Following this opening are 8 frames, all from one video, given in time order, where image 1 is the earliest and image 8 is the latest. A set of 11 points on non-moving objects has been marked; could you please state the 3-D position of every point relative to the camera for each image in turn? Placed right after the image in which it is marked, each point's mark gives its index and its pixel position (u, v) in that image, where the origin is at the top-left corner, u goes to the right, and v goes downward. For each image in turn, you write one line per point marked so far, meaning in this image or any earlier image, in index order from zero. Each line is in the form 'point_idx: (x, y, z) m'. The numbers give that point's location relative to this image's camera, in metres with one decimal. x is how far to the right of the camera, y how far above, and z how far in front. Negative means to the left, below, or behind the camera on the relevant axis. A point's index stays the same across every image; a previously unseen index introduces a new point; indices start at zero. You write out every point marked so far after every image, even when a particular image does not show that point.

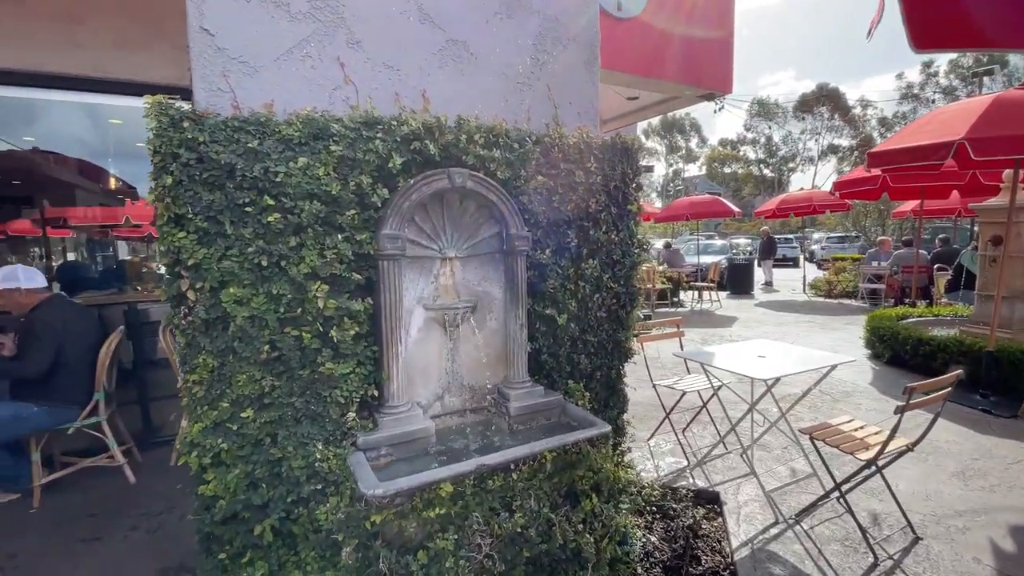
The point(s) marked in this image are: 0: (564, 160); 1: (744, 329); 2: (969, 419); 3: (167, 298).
0: (+0.3, +0.7, +2.5) m
1: (+4.4, -0.8, +9.1) m
2: (+4.4, -1.2, +4.6) m
3: (-1.3, 0.0, +1.9) m
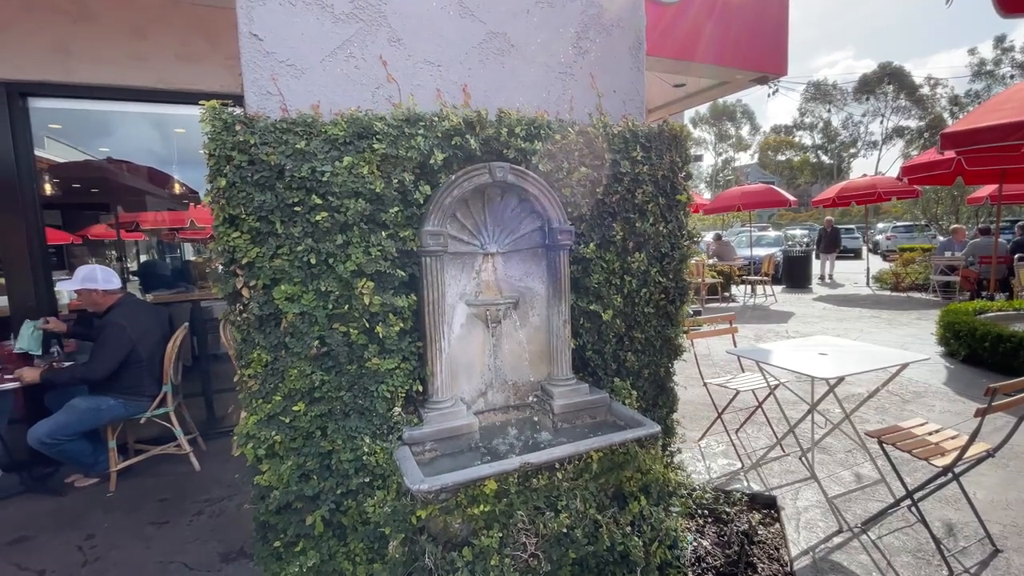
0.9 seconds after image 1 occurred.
0: (+0.5, +0.7, +2.5) m
1: (+5.2, -0.6, +8.7) m
2: (+4.8, -1.2, +4.1) m
3: (-1.2, 0.0, +1.9) m
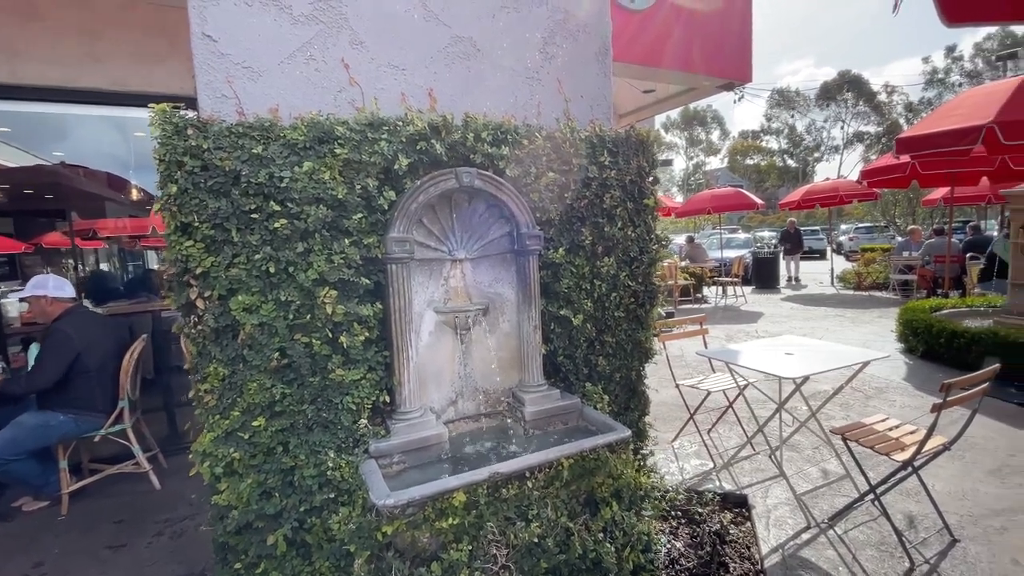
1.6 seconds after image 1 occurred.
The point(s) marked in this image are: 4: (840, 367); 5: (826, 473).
0: (+0.3, +0.7, +2.5) m
1: (+4.8, -0.7, +8.9) m
2: (+4.5, -1.1, +4.3) m
3: (-1.3, -0.1, +1.9) m
4: (+2.2, -0.5, +3.2) m
5: (+2.3, -1.4, +3.5) m
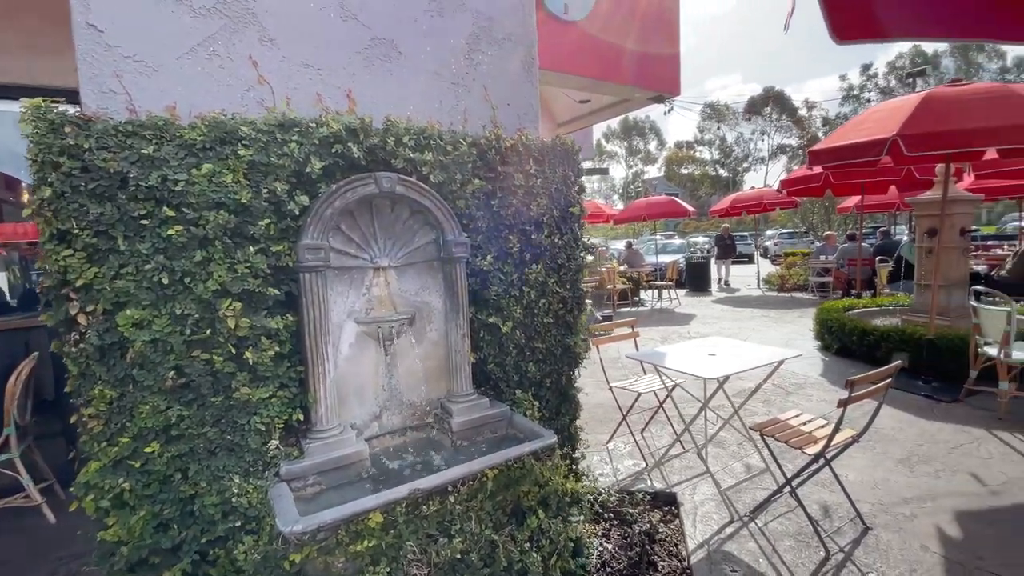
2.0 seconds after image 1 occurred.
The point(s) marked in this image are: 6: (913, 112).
0: (-0.1, +0.6, +2.5) m
1: (+3.7, -0.7, +9.3) m
2: (+4.0, -1.2, +4.8) m
3: (-1.6, -0.1, +1.7) m
4: (+1.7, -0.5, +3.3) m
5: (+1.8, -1.4, +3.7) m
6: (+3.6, +1.6, +4.3) m
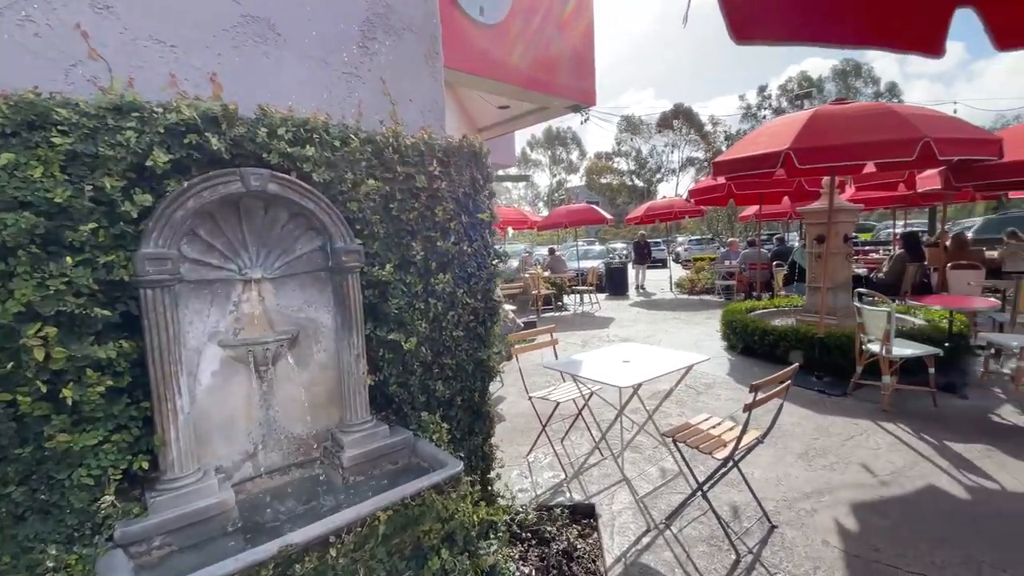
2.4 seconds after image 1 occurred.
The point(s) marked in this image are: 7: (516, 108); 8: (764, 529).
0: (-0.5, +0.6, +2.2) m
1: (+2.2, -0.8, +9.5) m
2: (+3.1, -1.2, +5.1) m
3: (-1.9, -0.2, +1.2) m
4: (+1.1, -0.6, +3.4) m
5: (+1.2, -1.4, +3.7) m
6: (+2.8, +1.5, +4.6) m
7: (+0.1, +2.8, +7.3) m
8: (+1.6, -1.5, +3.0) m
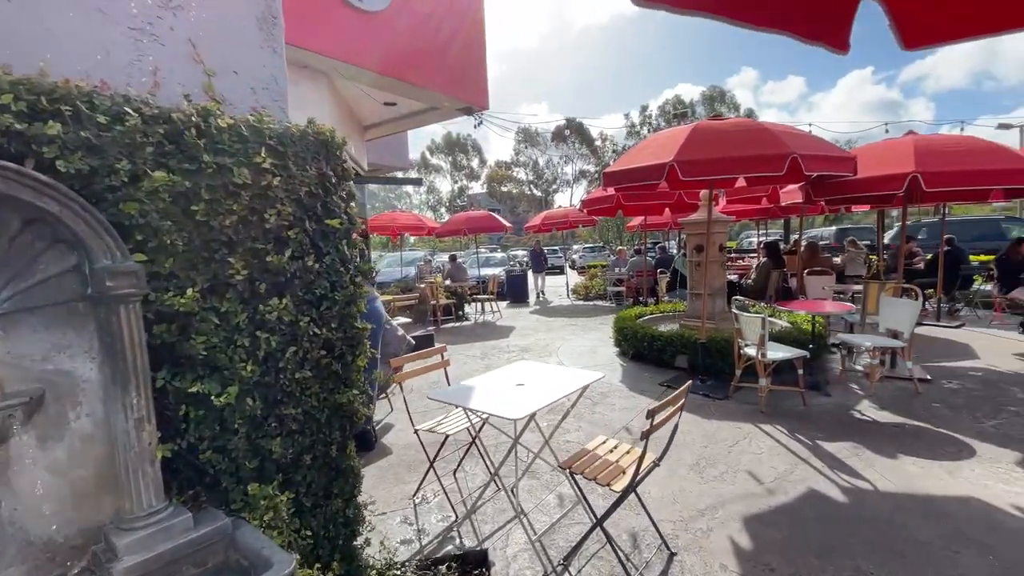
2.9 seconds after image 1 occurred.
0: (-1.0, +0.5, +1.7) m
1: (+0.1, -1.0, +9.4) m
2: (+2.0, -1.3, +5.2) m
3: (-2.2, -0.3, +0.4) m
4: (+0.4, -0.7, +3.1) m
5: (+0.4, -1.5, +3.5) m
6: (+1.7, +1.4, +4.7) m
7: (-1.6, +2.6, +6.8) m
8: (+0.9, -1.6, +2.8) m
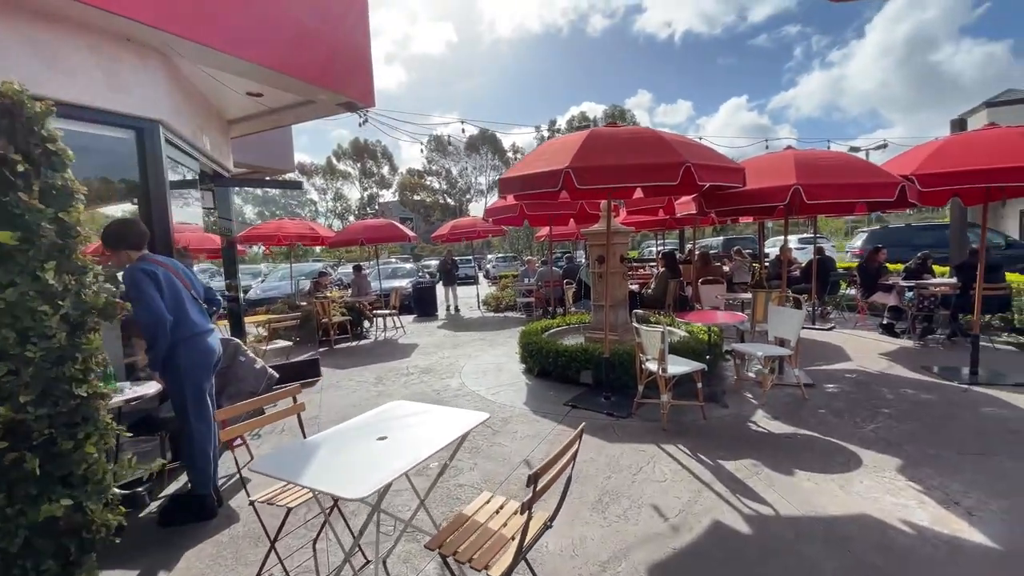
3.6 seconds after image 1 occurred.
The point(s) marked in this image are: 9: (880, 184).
0: (-1.5, +0.3, +0.9) m
1: (-1.7, -1.3, +8.7) m
2: (+0.9, -1.4, +4.9) m
3: (-2.4, -0.4, -0.6) m
4: (-0.4, -0.8, +2.5) m
5: (-0.4, -1.7, +2.9) m
6: (+0.6, +1.3, +4.4) m
7: (-3.0, +2.3, +5.9) m
8: (+0.2, -1.7, +2.4) m
9: (+3.7, +1.0, +4.8) m
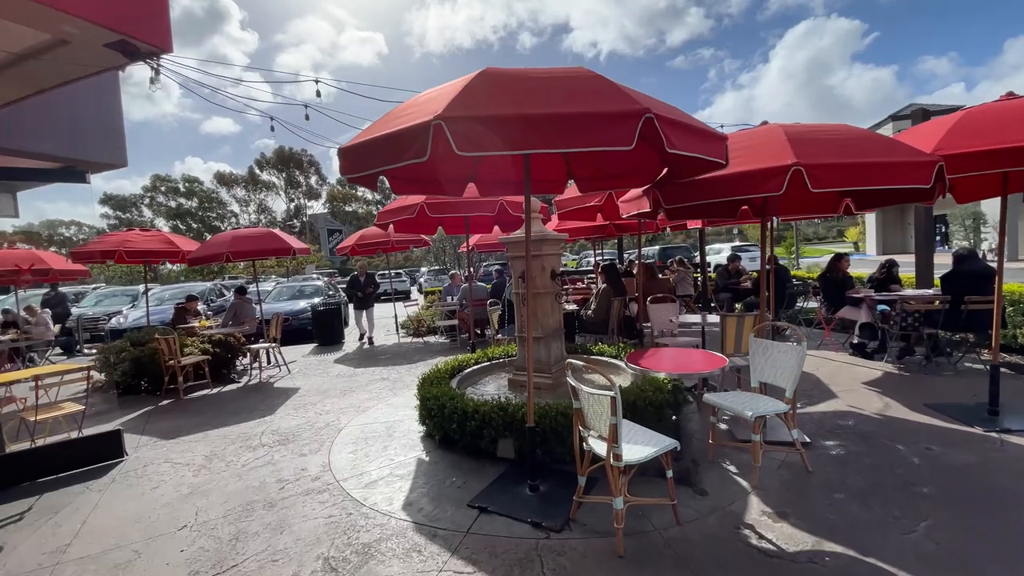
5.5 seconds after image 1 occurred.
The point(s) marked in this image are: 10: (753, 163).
0: (-1.9, +0.1, -1.2) m
1: (-3.0, -1.7, +6.4) m
2: (0.0, -1.7, +3.0) m
3: (-2.6, -0.6, -2.8) m
4: (-0.9, -1.0, +0.6) m
5: (-1.0, -1.9, +0.9) m
6: (-0.2, +1.1, +2.6) m
7: (-4.0, +2.0, +3.7) m
8: (-0.3, -1.9, +0.4) m
9: (+2.7, +0.9, +3.3) m
10: (+1.7, +0.9, +3.5) m
